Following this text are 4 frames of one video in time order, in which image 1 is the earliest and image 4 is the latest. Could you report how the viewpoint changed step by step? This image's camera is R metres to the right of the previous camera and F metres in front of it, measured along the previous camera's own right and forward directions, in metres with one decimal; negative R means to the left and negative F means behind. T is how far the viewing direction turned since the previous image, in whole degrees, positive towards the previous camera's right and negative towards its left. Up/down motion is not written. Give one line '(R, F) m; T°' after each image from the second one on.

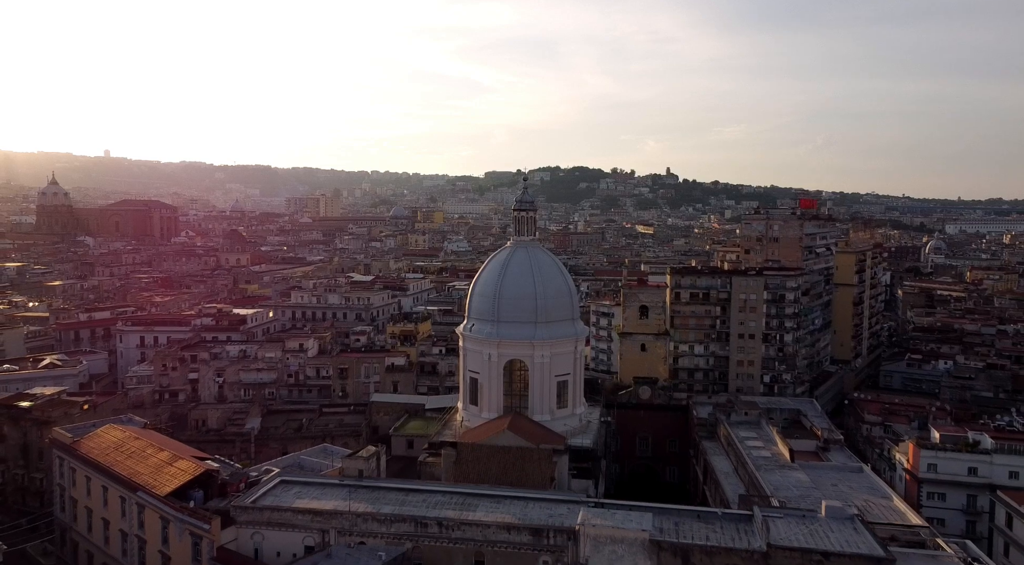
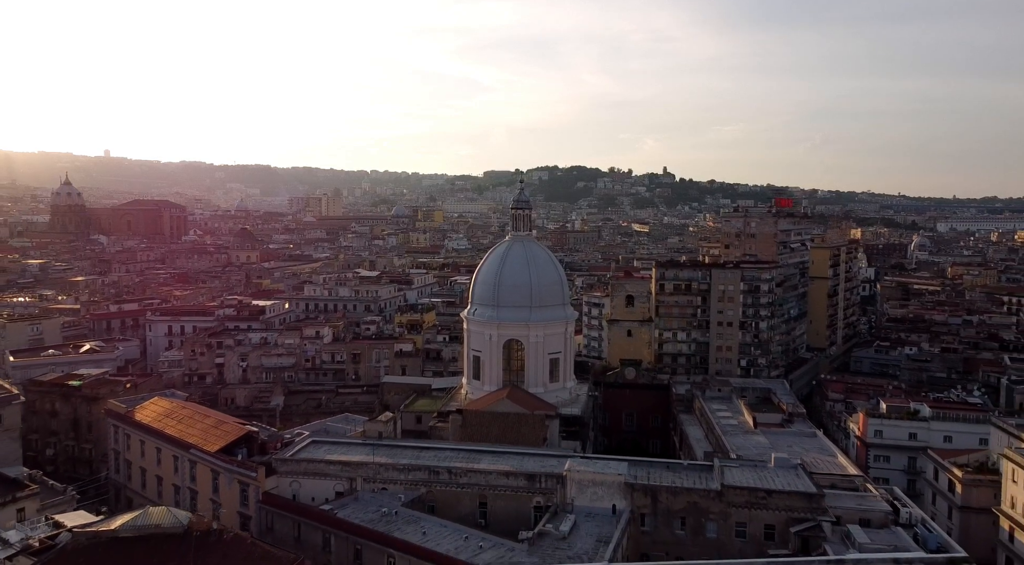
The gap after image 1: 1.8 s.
(0.0, -4.6) m; 0°
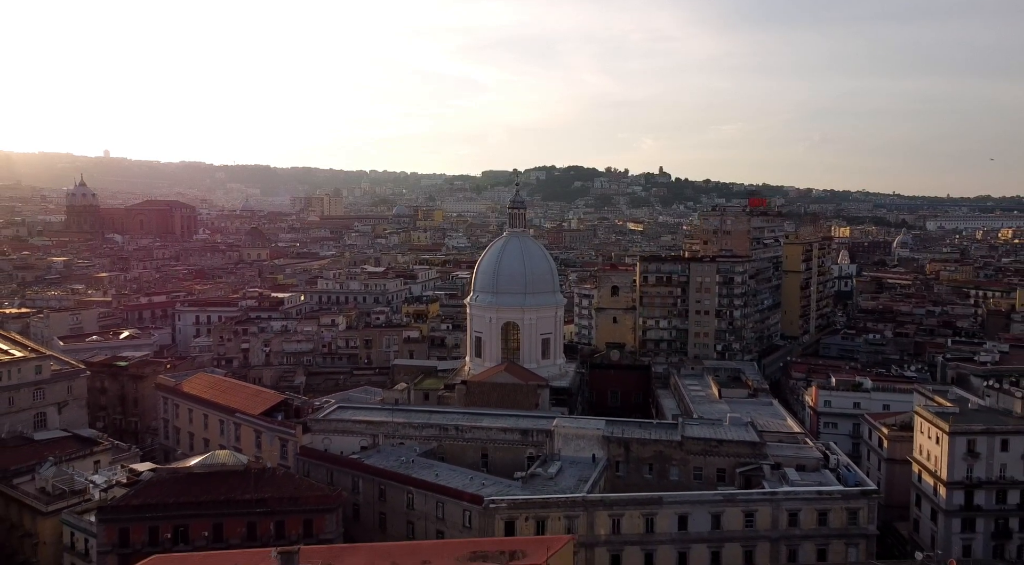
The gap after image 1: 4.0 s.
(+0.1, -5.6) m; 0°
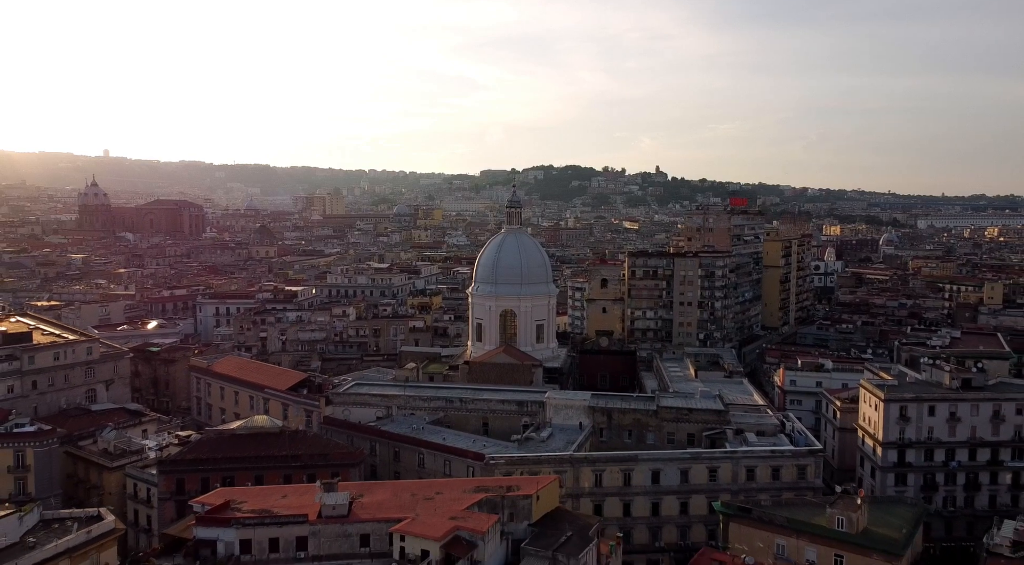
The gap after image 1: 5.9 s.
(+0.1, -4.8) m; 0°
